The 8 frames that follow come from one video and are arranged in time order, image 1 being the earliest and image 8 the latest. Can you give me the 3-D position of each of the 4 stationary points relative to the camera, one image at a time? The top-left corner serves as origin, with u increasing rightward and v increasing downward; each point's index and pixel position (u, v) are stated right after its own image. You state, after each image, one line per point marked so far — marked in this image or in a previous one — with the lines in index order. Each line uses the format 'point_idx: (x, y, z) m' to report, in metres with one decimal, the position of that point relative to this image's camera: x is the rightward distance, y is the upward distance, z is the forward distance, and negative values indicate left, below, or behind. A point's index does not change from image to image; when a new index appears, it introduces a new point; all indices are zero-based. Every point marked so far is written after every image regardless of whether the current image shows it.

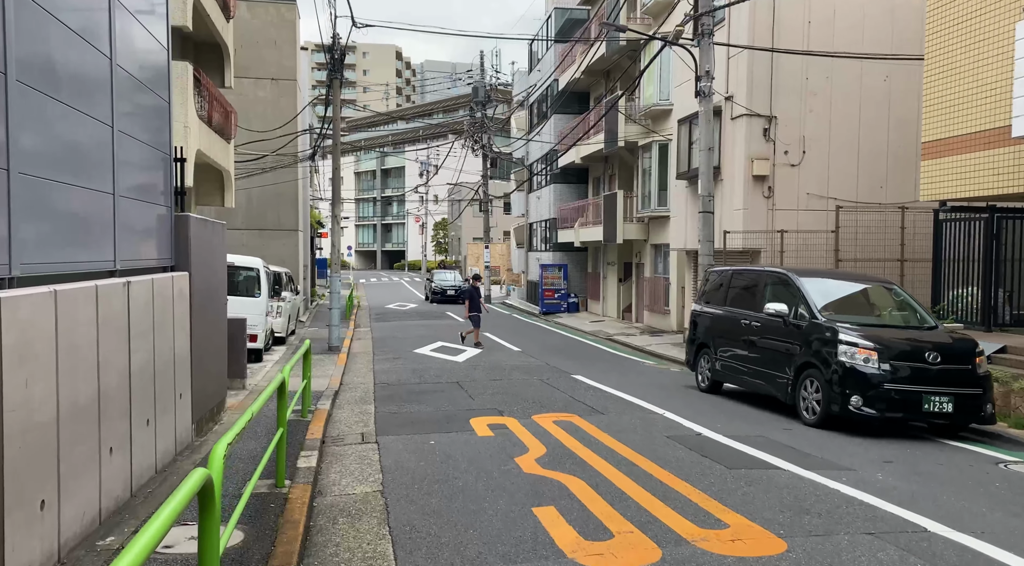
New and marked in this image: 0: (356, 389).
0: (-2.5, -1.7, +11.3) m
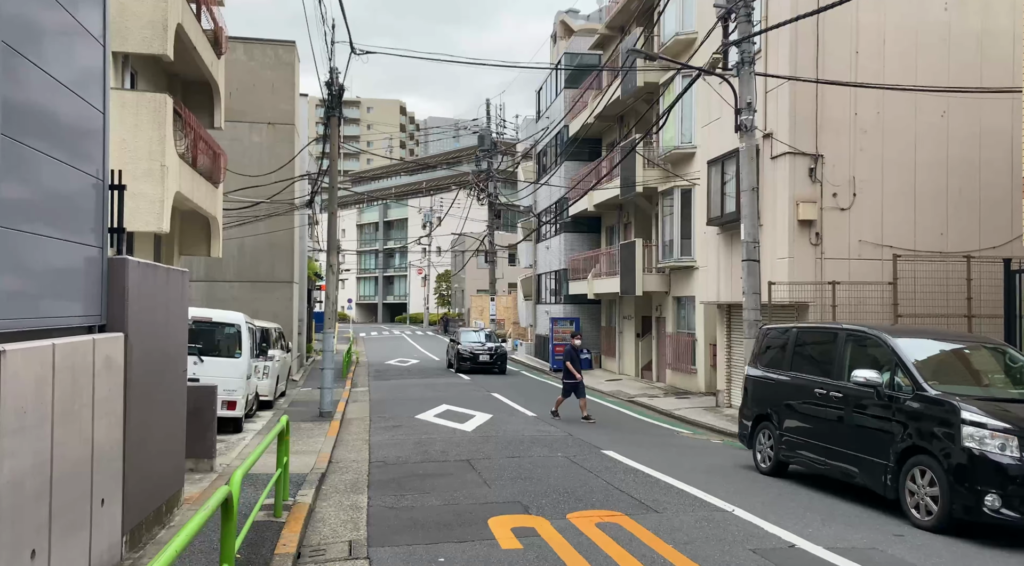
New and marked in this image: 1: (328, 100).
0: (-2.2, -2.5, +9.4) m
1: (-3.8, +3.8, +14.8) m
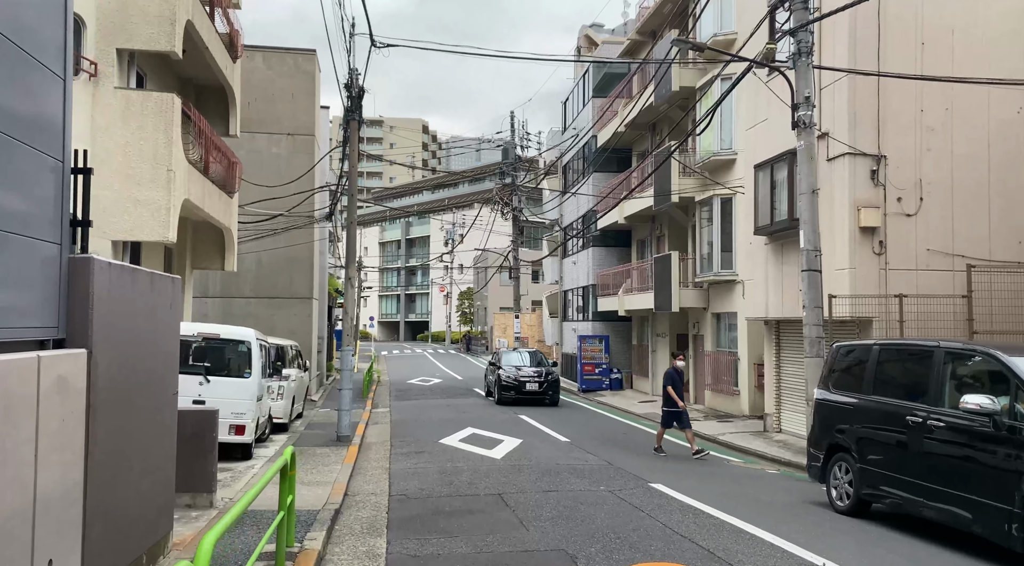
0: (-1.7, -2.6, +8.4) m
1: (-3.2, +3.5, +14.0) m
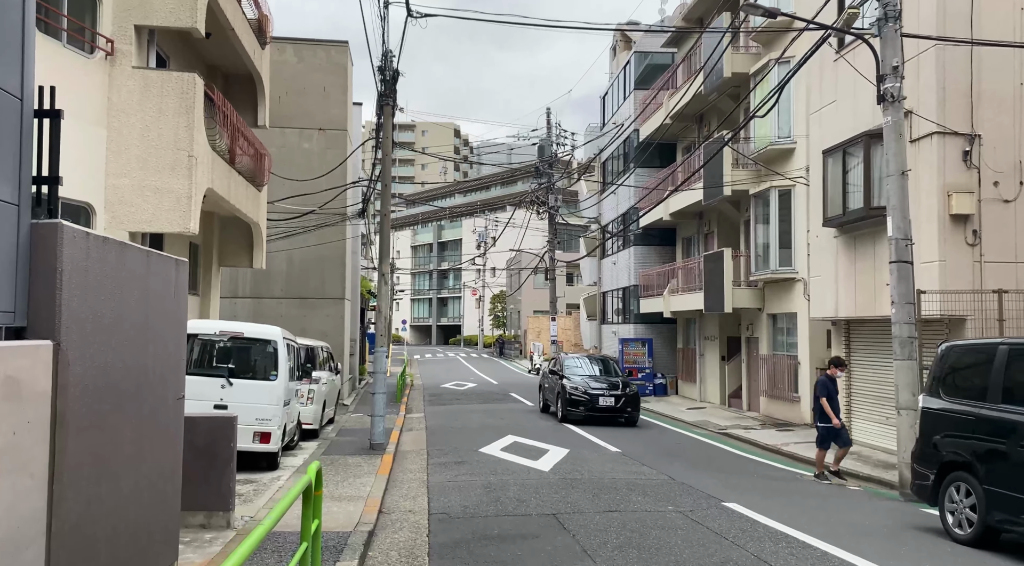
0: (-1.2, -2.5, +7.4) m
1: (-2.4, +3.6, +13.1) m
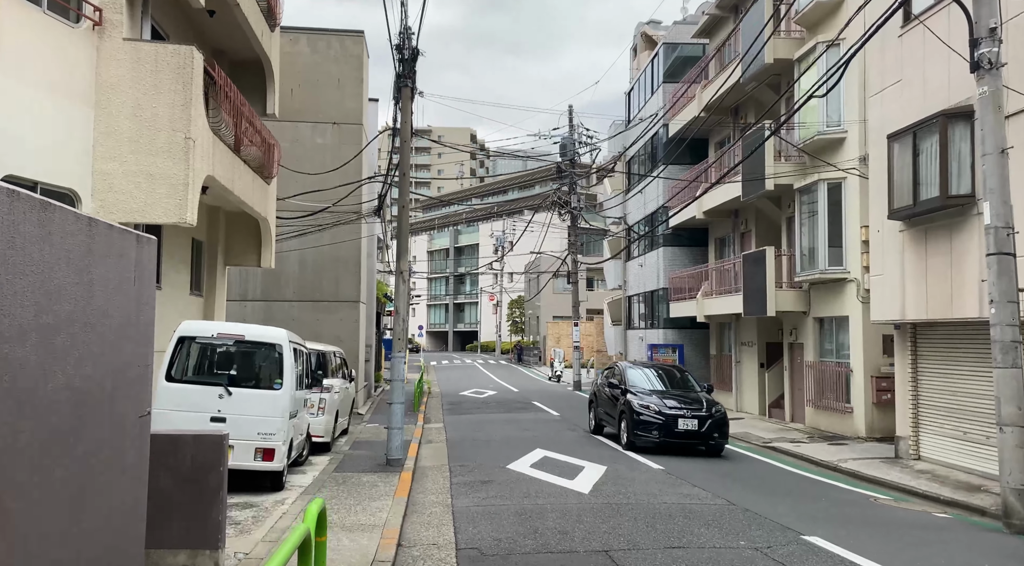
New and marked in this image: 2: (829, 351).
0: (-0.8, -2.4, +6.2) m
1: (-1.9, +3.6, +12.0) m
2: (+7.2, -1.5, +16.2) m
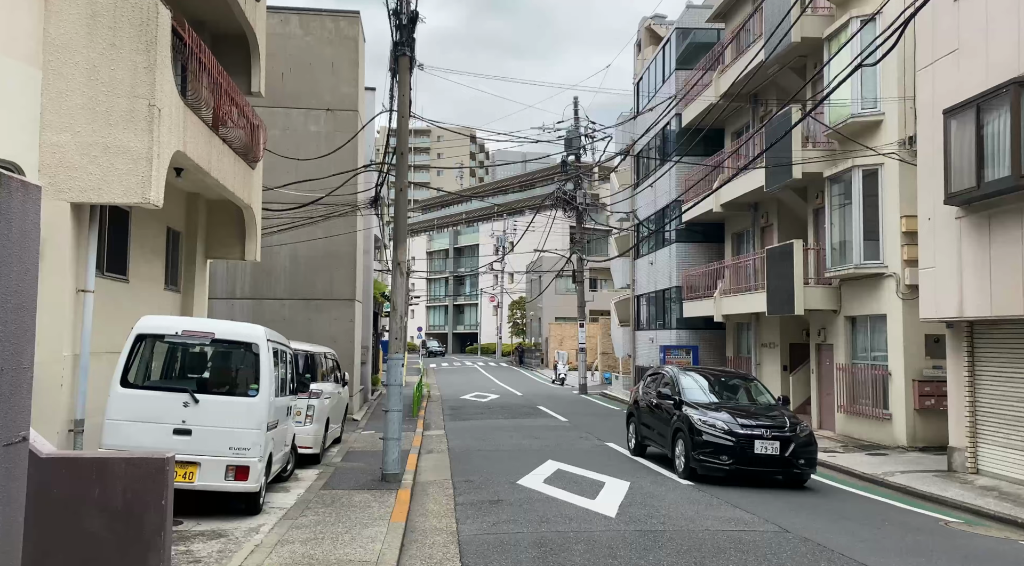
0: (-0.6, -2.3, +5.0) m
1: (-1.8, +3.7, +10.7) m
2: (+7.4, -1.5, +15.0) m
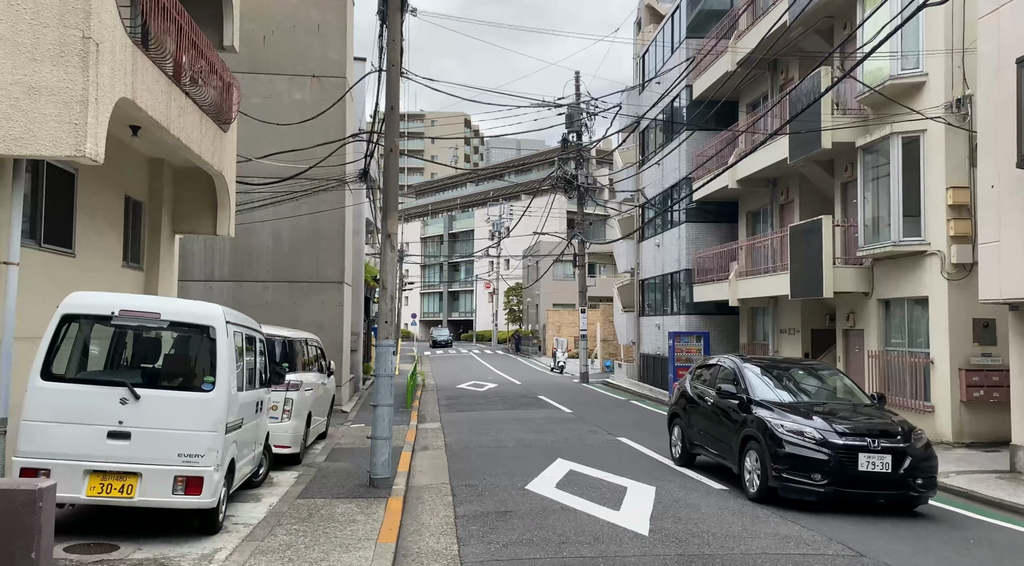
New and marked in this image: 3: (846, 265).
0: (-0.5, -2.1, +3.6) m
1: (-1.7, +4.0, +9.3) m
2: (+7.4, -1.1, +13.7) m
3: (+6.8, +0.4, +14.5) m
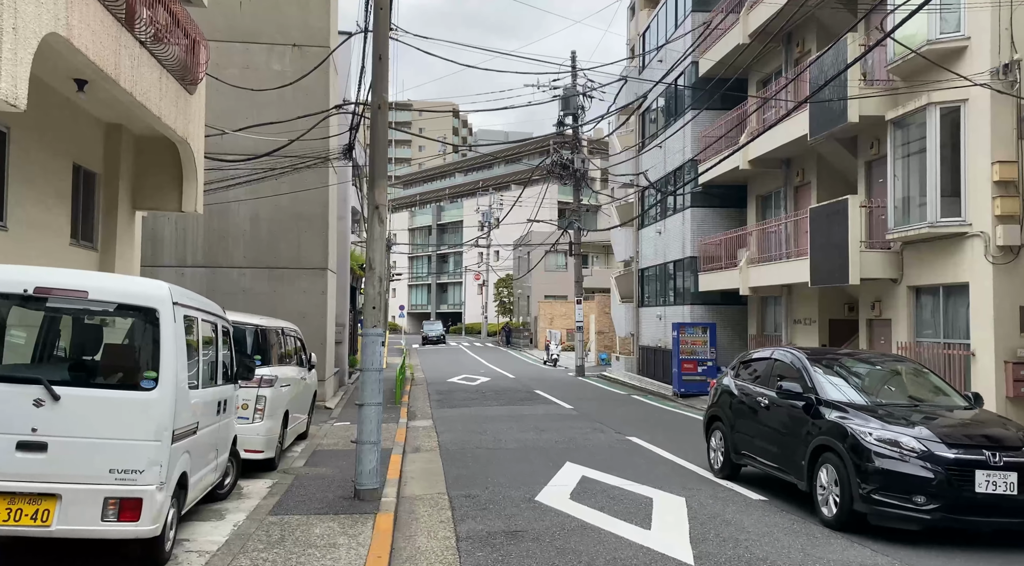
0: (-0.3, -1.9, +2.4) m
1: (-1.6, +4.3, +8.0) m
2: (+7.4, -0.8, +12.6) m
3: (+6.8, +0.6, +13.4) m
